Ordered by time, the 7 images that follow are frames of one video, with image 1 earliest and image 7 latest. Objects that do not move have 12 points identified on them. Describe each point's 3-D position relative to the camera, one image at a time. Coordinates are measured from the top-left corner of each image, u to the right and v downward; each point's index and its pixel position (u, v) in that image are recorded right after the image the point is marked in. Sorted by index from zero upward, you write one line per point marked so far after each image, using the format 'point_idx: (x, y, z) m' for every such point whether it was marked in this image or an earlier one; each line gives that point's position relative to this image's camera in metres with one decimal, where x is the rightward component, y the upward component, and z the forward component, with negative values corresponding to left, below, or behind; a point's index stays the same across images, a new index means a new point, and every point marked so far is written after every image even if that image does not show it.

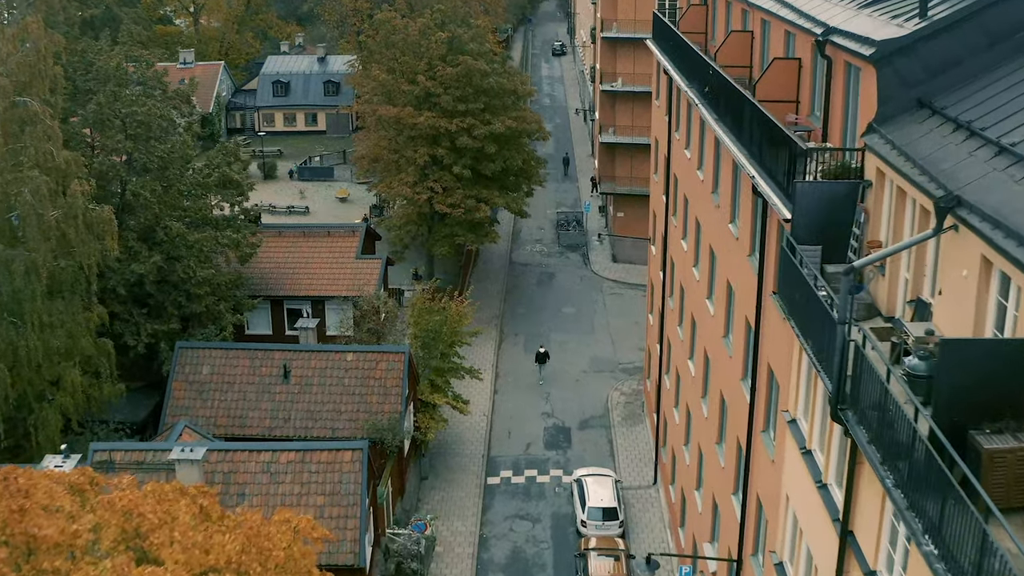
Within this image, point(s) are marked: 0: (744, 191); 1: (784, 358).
0: (+4.6, +1.9, +20.0) m
1: (+4.5, -1.1, +16.5) m
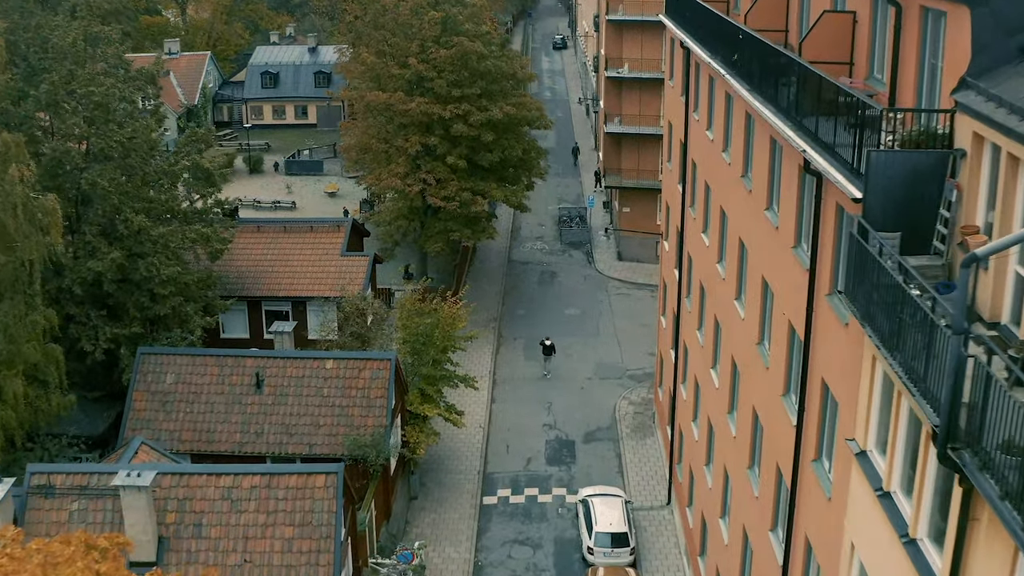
0: (+4.6, +1.9, +16.8) m
1: (+4.4, -1.1, +13.3) m
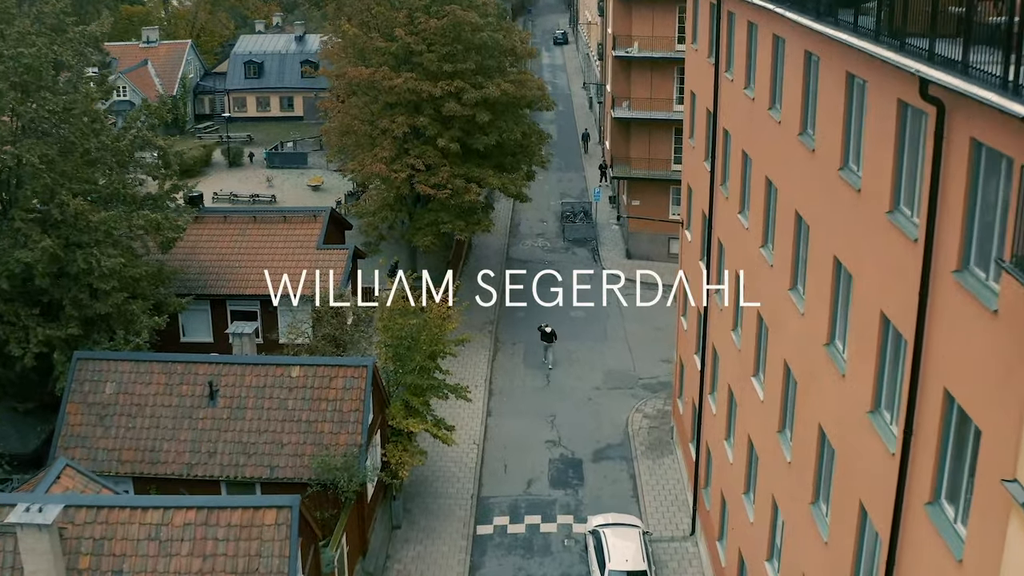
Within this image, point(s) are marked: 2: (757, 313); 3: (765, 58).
0: (+4.5, +2.2, +12.6) m
1: (+4.4, -0.8, +9.1) m
2: (+4.6, -0.5, +18.9) m
3: (+4.6, +4.2, +18.4) m
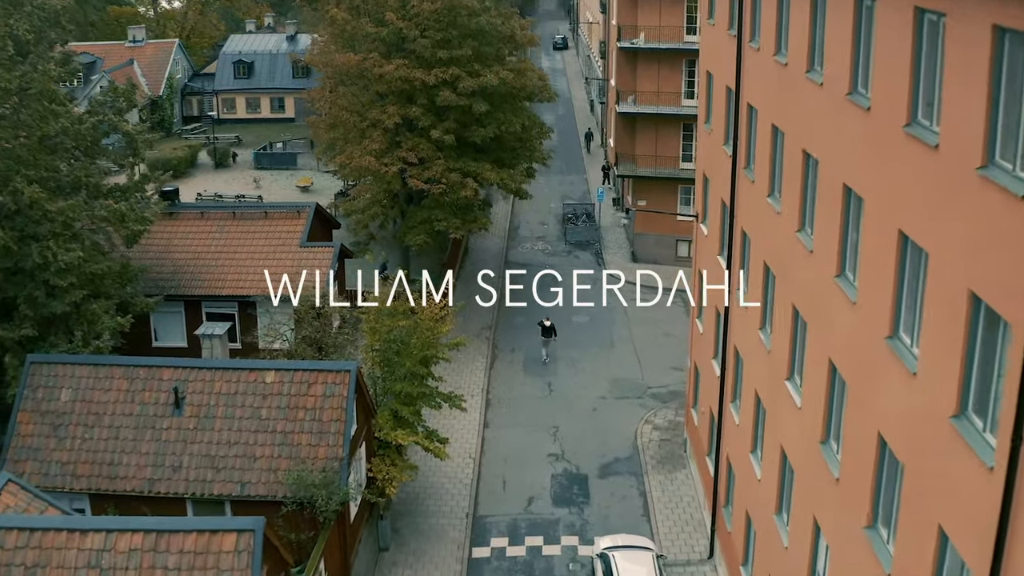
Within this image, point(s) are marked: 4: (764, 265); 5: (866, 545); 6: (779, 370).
0: (+4.5, +2.4, +10.3) m
1: (+4.4, -0.5, +6.7) m
2: (+4.6, -0.3, +16.5) m
3: (+4.6, +4.4, +16.1) m
4: (+4.6, +0.4, +18.6) m
5: (+4.5, -3.3, +12.9) m
6: (+4.6, -1.4, +17.2) m
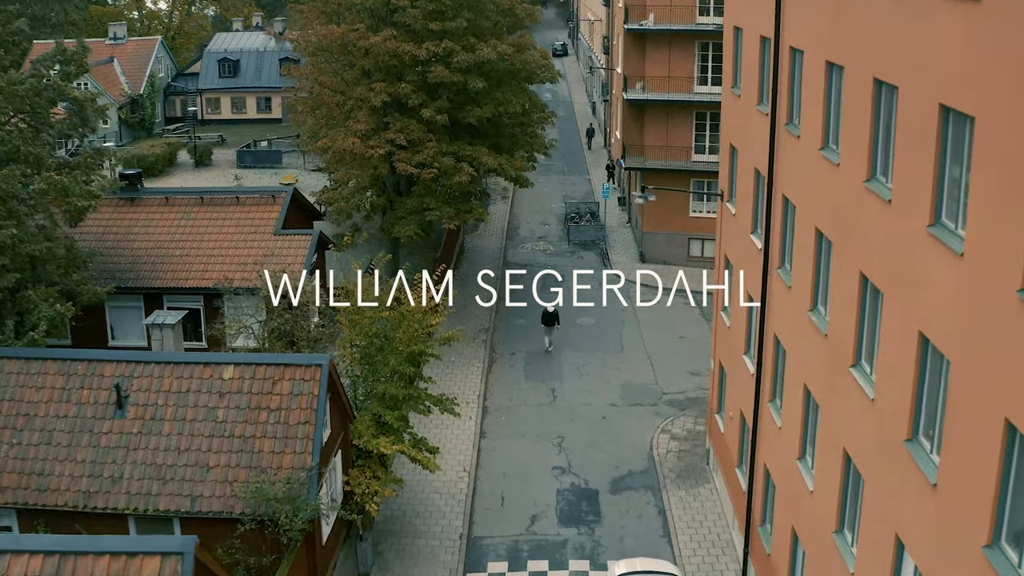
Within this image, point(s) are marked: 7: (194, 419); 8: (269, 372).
0: (+4.6, +3.0, +7.2) m
1: (+4.5, +0.2, +3.6) m
2: (+4.6, +0.2, +13.4) m
3: (+4.7, +4.8, +13.1) m
4: (+4.7, +0.9, +15.5) m
5: (+4.5, -2.7, +9.7) m
6: (+4.6, -0.9, +14.1) m
7: (-5.7, -2.3, +18.0) m
8: (-4.4, -1.5, +18.3) m
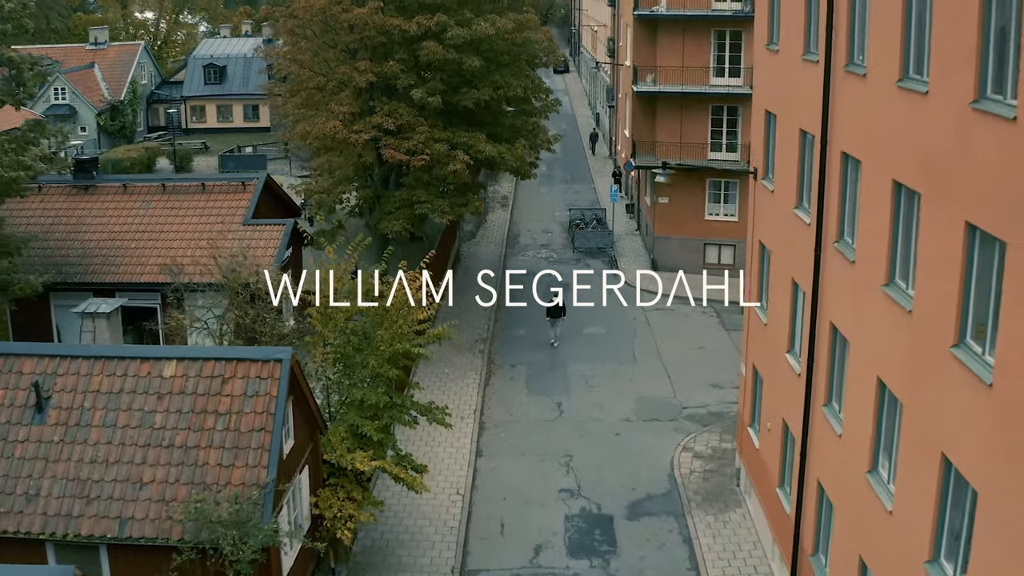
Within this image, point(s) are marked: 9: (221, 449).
0: (+4.6, +3.7, +4.3) m
1: (+4.5, +0.9, +0.5) m
2: (+4.6, +0.6, +10.3) m
3: (+4.7, +5.3, +10.2) m
4: (+4.7, +1.3, +12.4) m
5: (+4.6, -2.1, +6.5) m
6: (+4.6, -0.5, +11.0) m
7: (-5.7, -2.0, +14.8) m
8: (-4.4, -1.2, +15.2) m
9: (-4.2, -2.3, +14.6) m
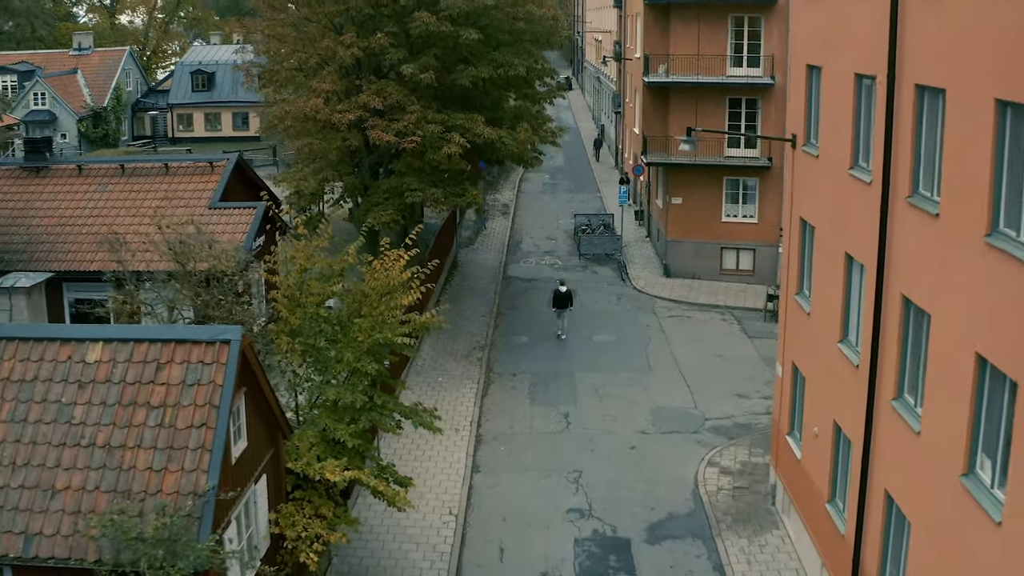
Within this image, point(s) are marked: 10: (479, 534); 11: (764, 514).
0: (+4.6, +4.4, +1.7) m
1: (+4.5, +1.8, -2.1) m
2: (+4.6, +1.2, +7.6) m
3: (+4.7, +5.9, +7.6) m
4: (+4.7, +1.8, +9.7) m
5: (+4.6, -1.5, +3.7) m
6: (+4.6, 0.0, +8.3) m
7: (-5.7, -1.6, +12.1) m
8: (-4.4, -0.8, +12.5) m
9: (-4.2, -1.9, +11.8) m
10: (-0.6, -4.3, +17.8) m
11: (+4.5, -4.0, +17.9) m
